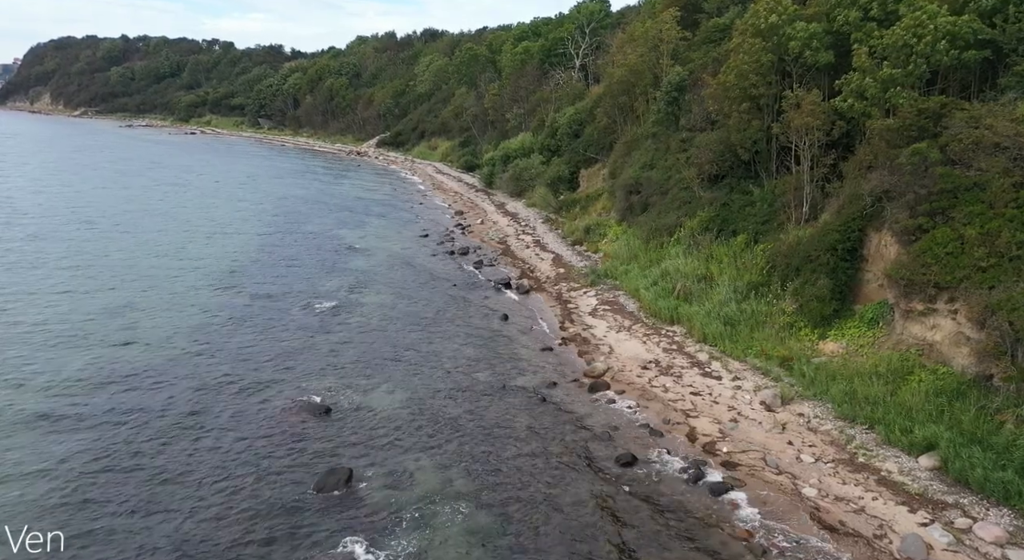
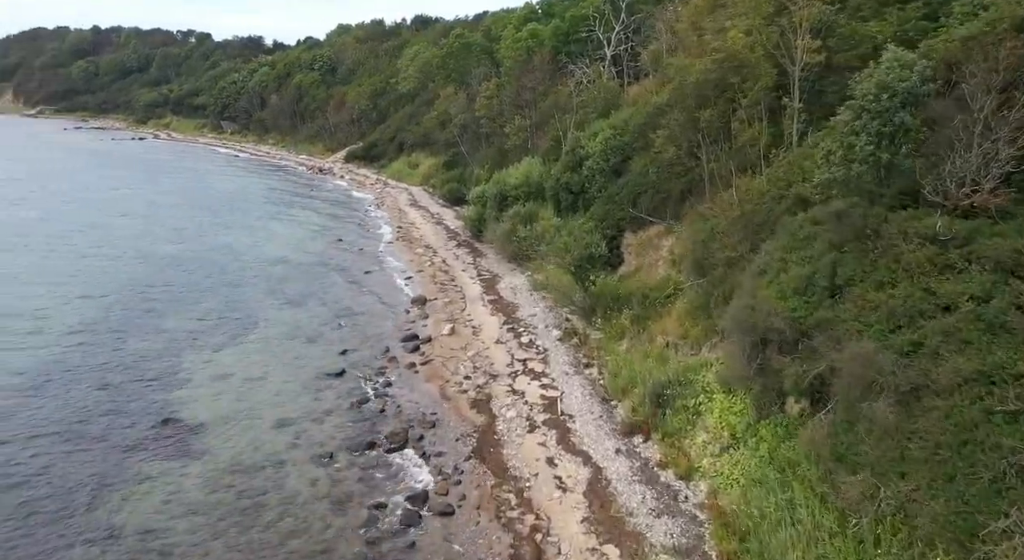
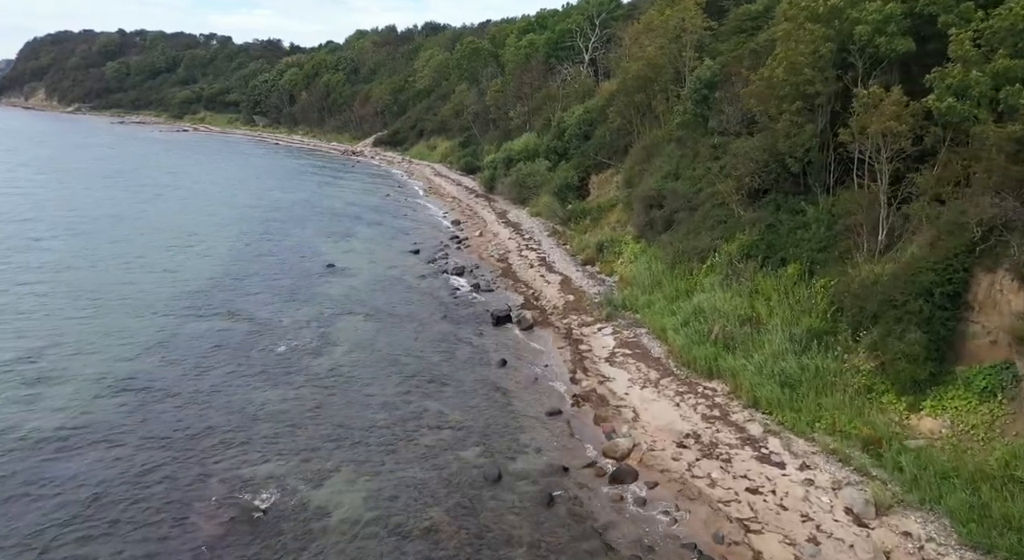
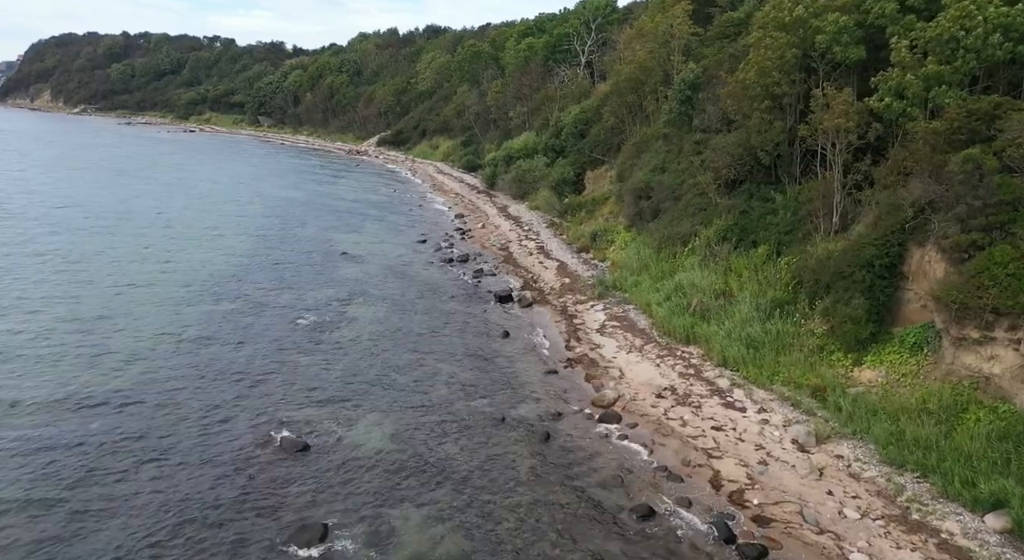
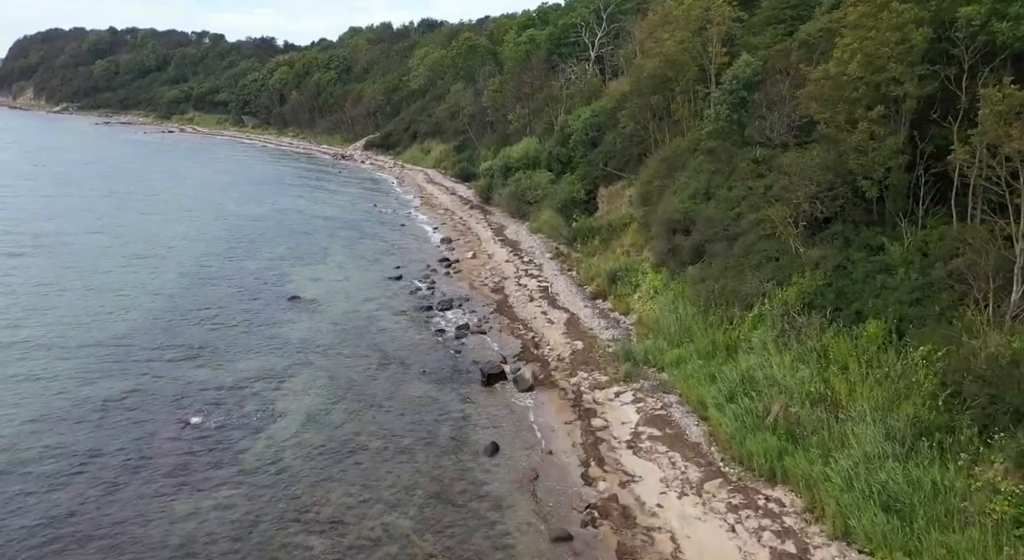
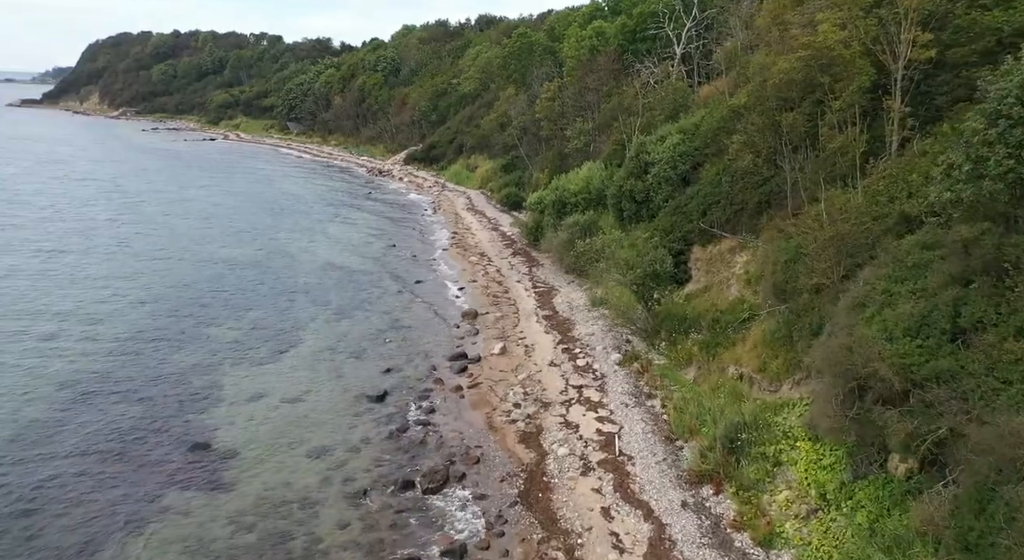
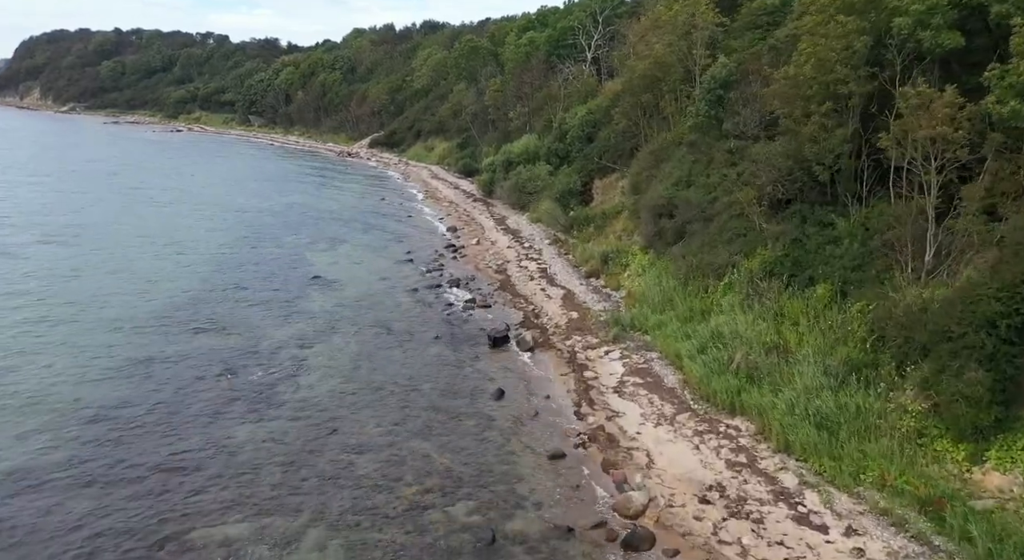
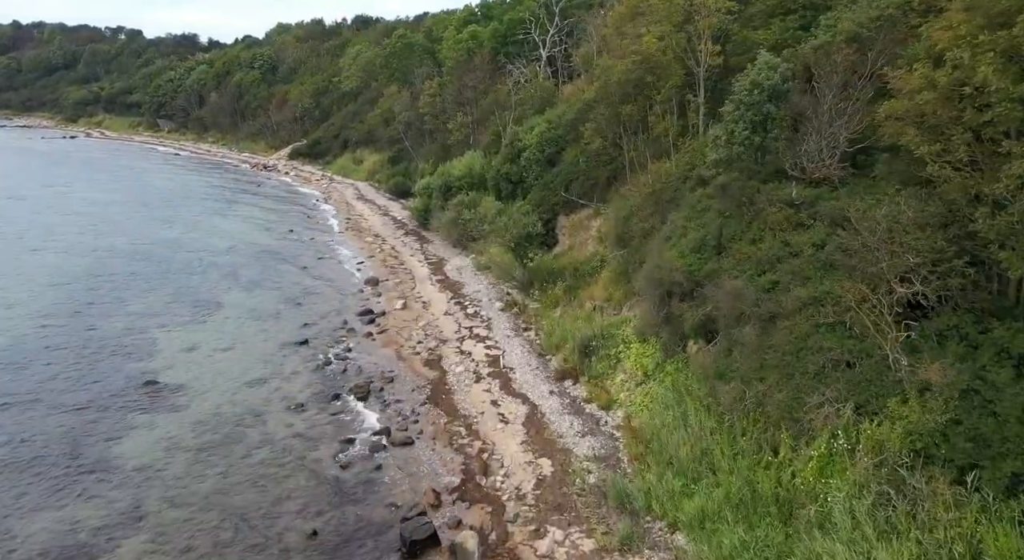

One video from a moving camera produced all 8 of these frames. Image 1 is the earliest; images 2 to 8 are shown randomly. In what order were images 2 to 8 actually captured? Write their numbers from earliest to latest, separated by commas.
4, 3, 7, 5, 8, 2, 6
